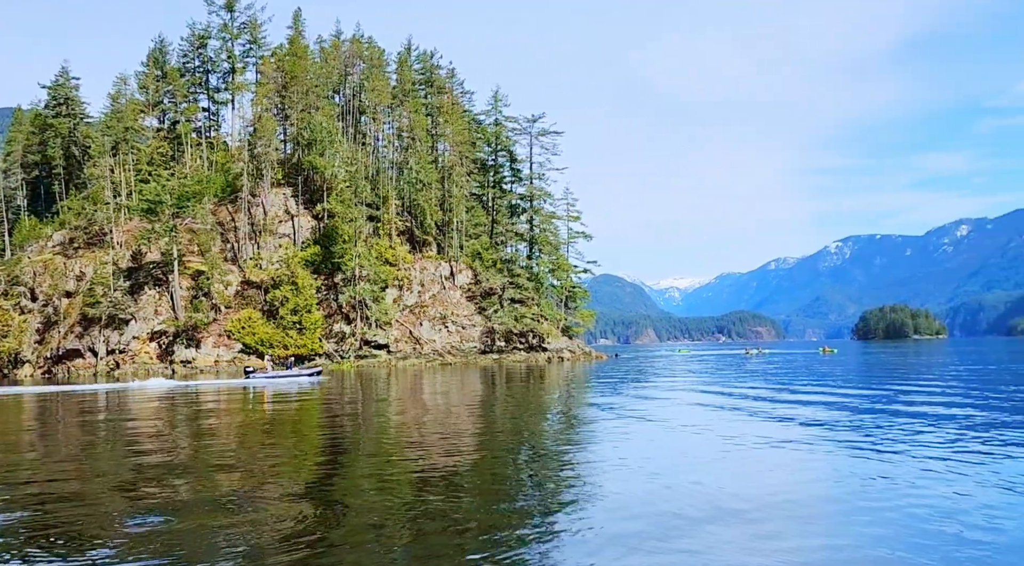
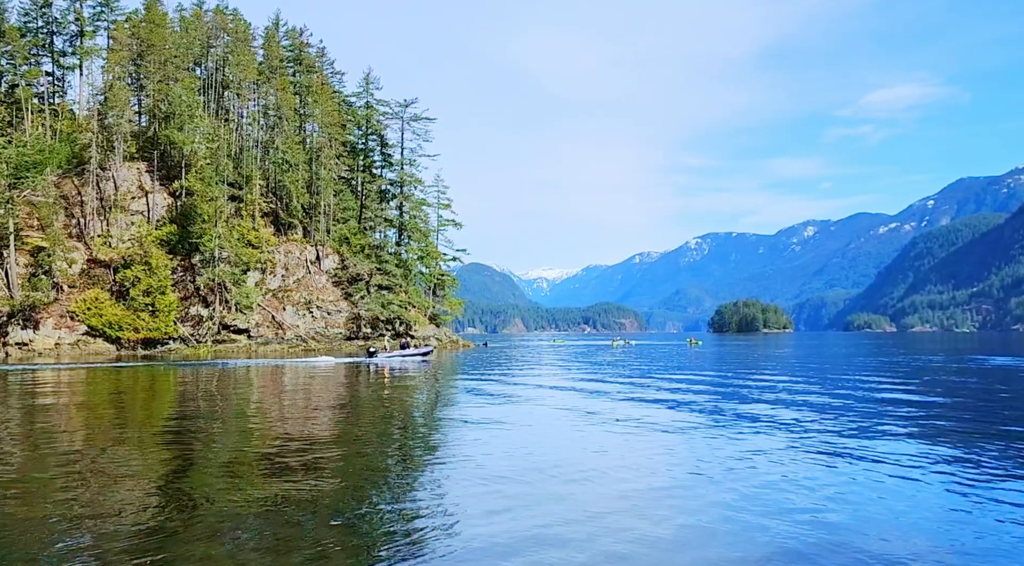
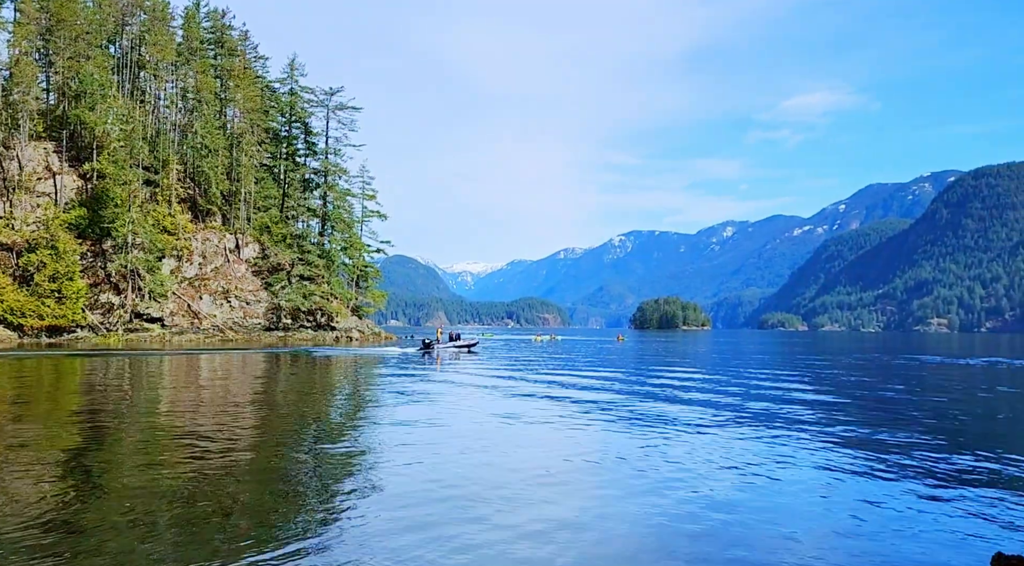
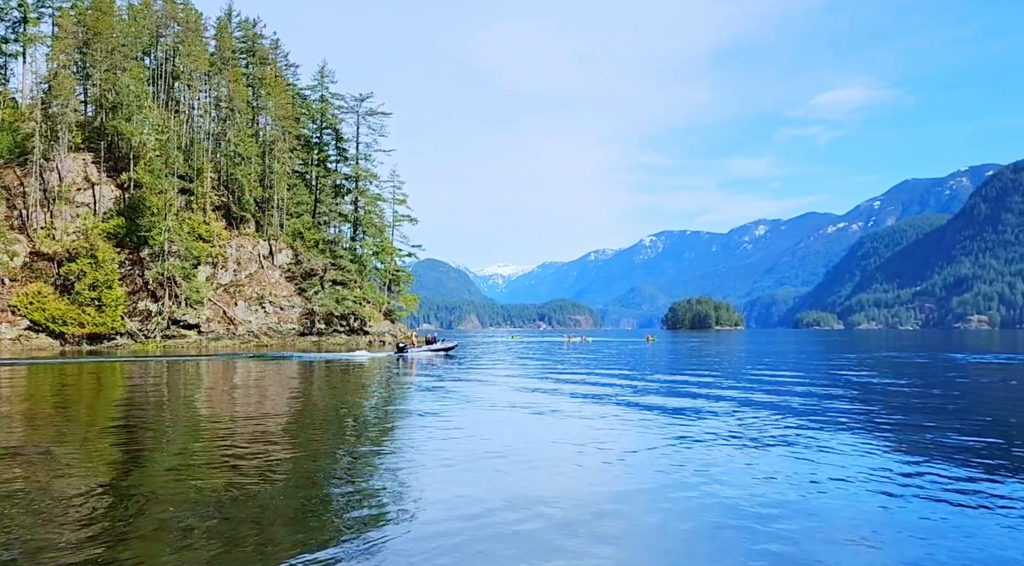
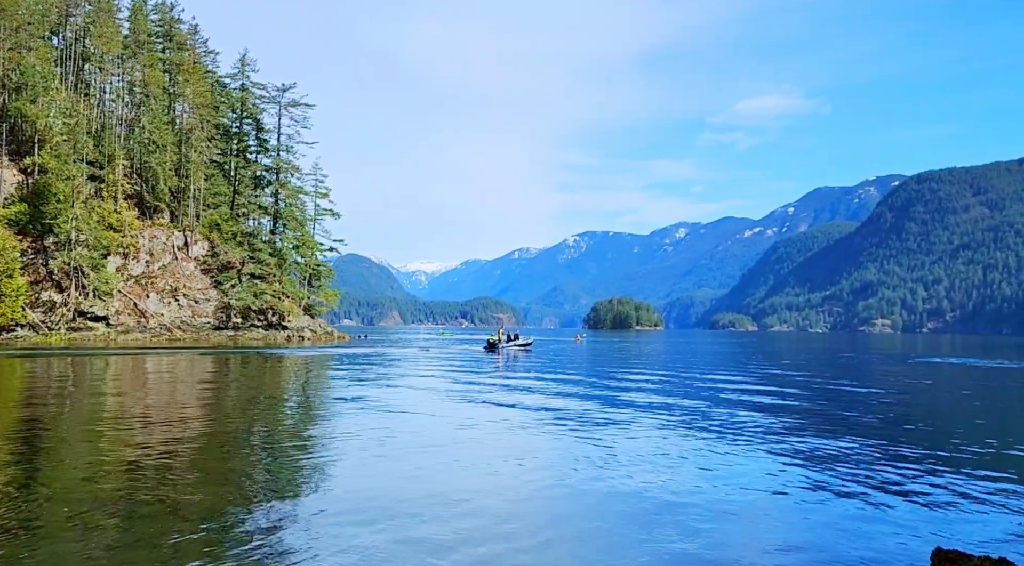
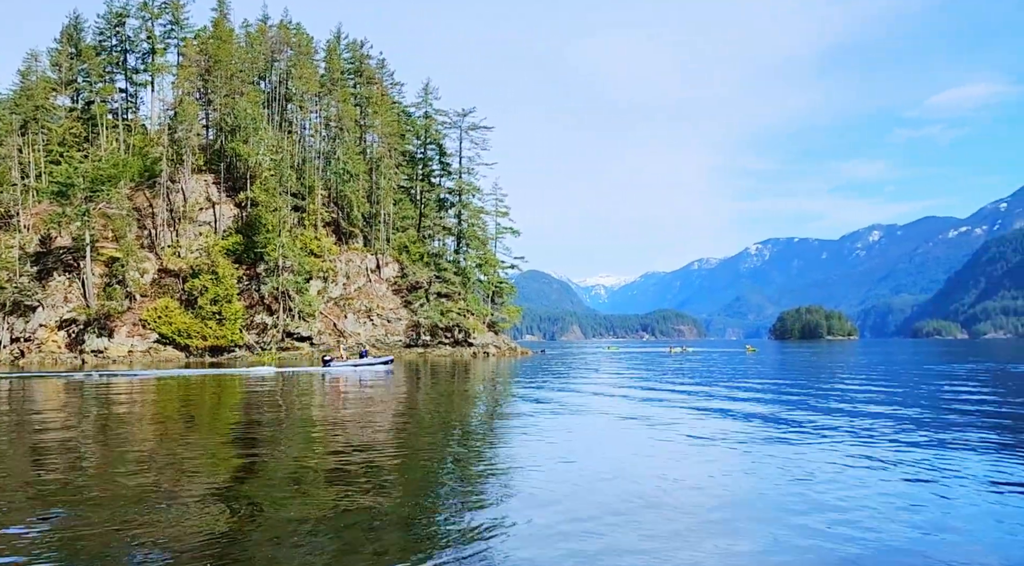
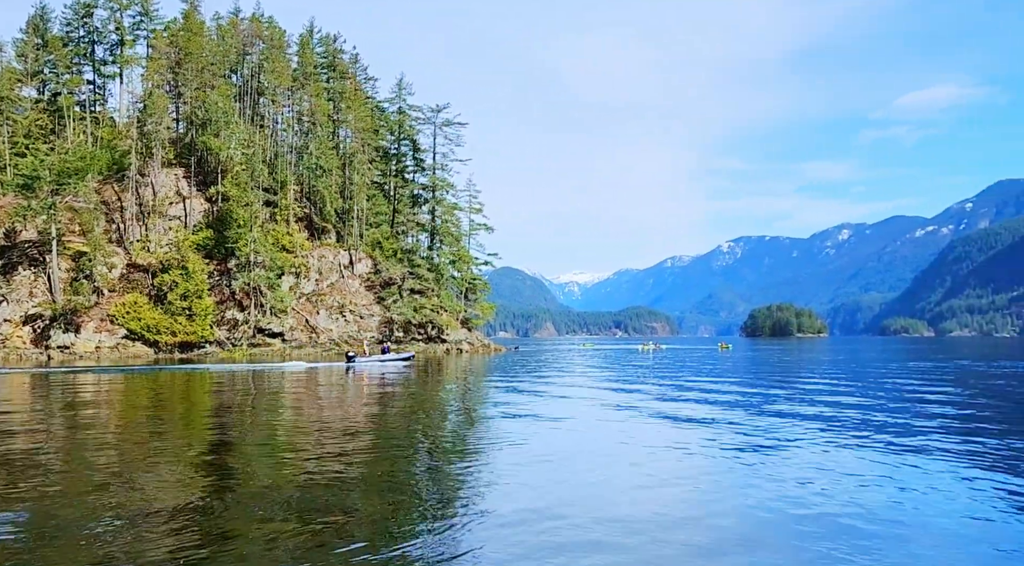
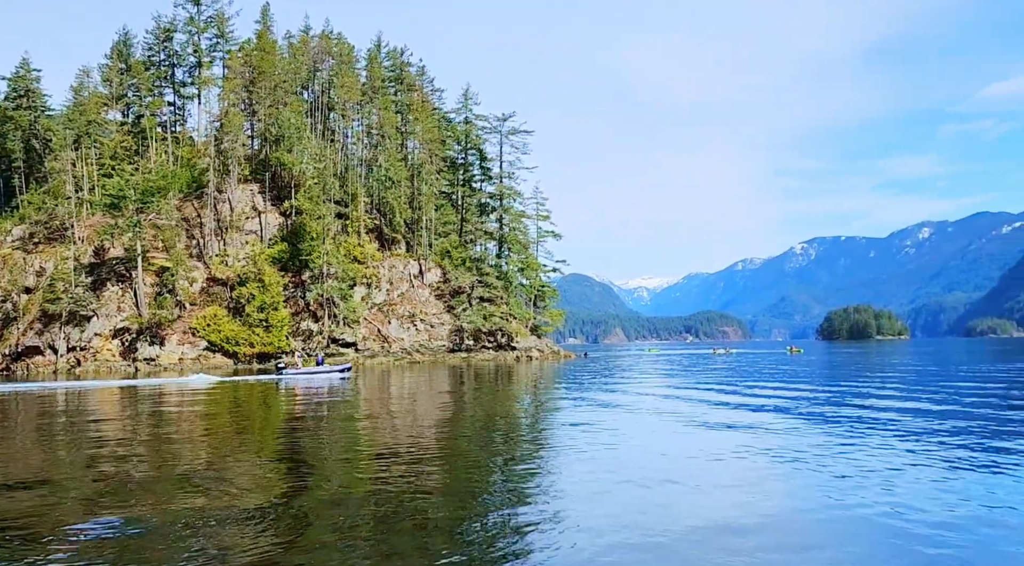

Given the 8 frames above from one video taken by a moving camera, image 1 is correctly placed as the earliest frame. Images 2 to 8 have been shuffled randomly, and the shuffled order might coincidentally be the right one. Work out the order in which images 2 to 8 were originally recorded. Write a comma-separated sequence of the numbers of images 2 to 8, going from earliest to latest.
8, 6, 7, 2, 4, 3, 5
